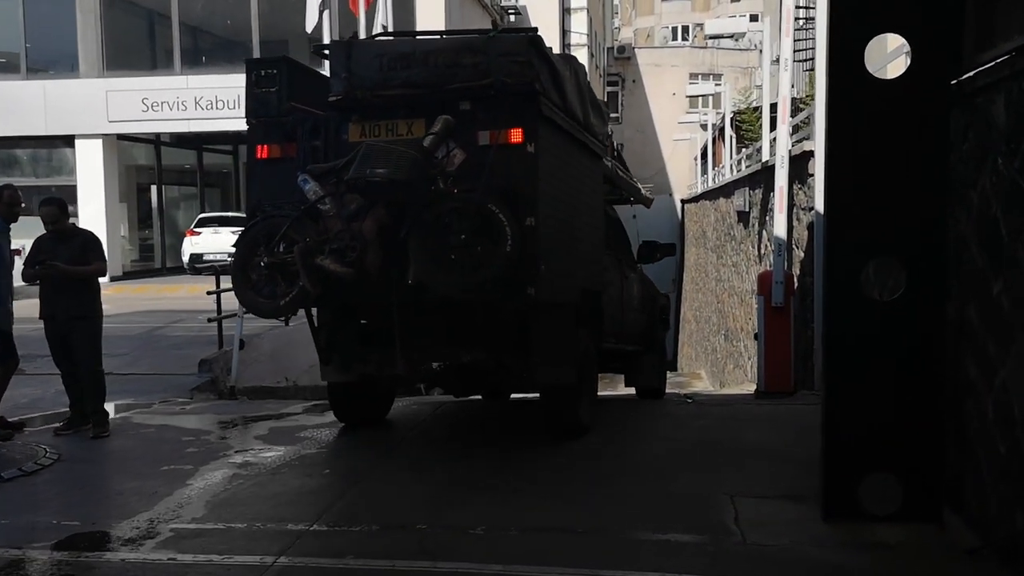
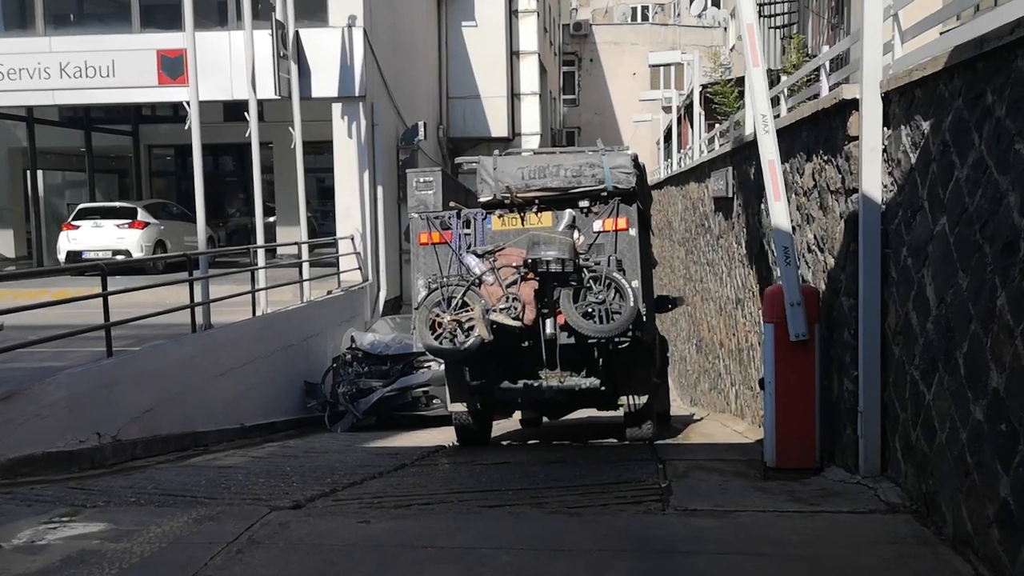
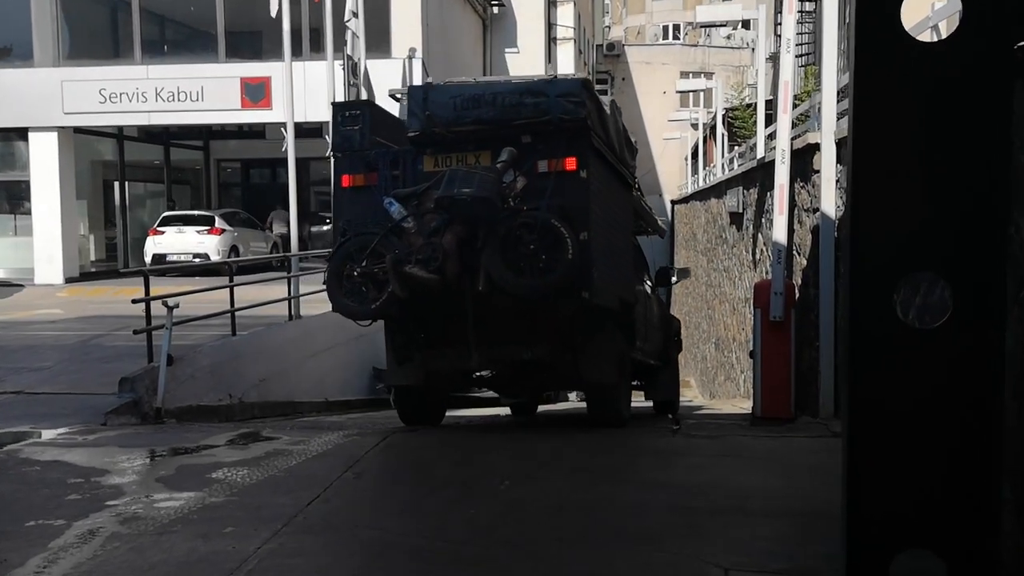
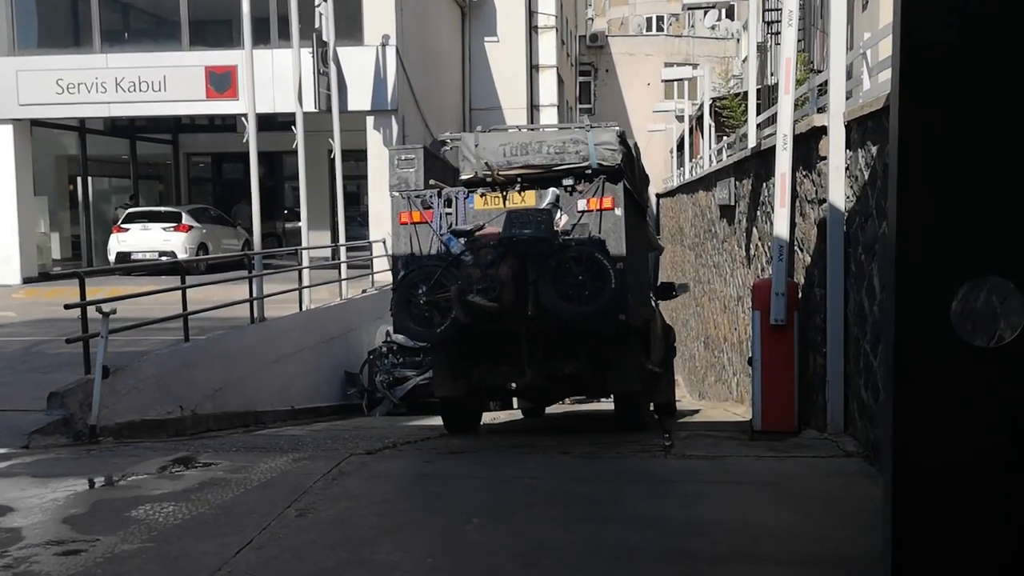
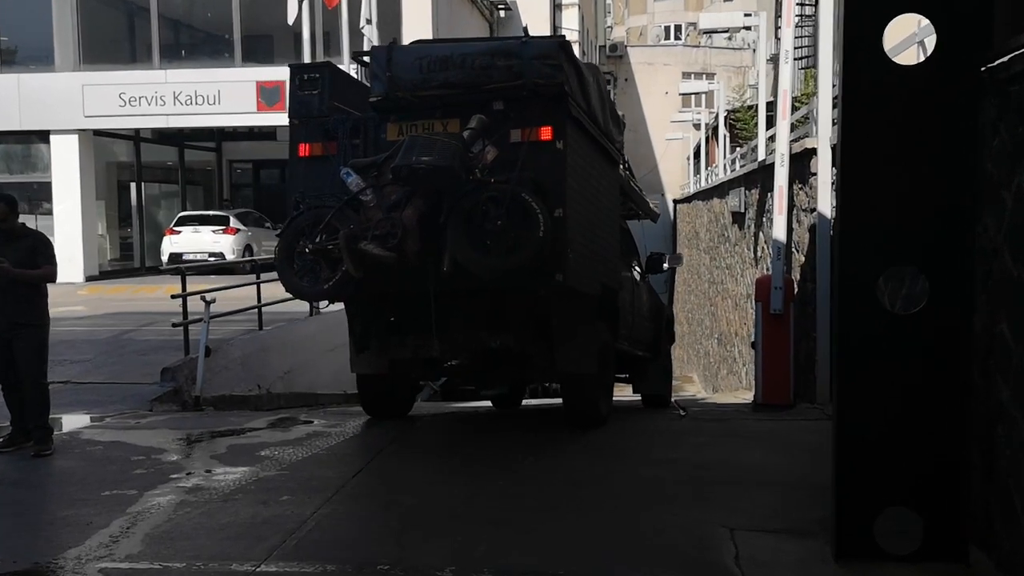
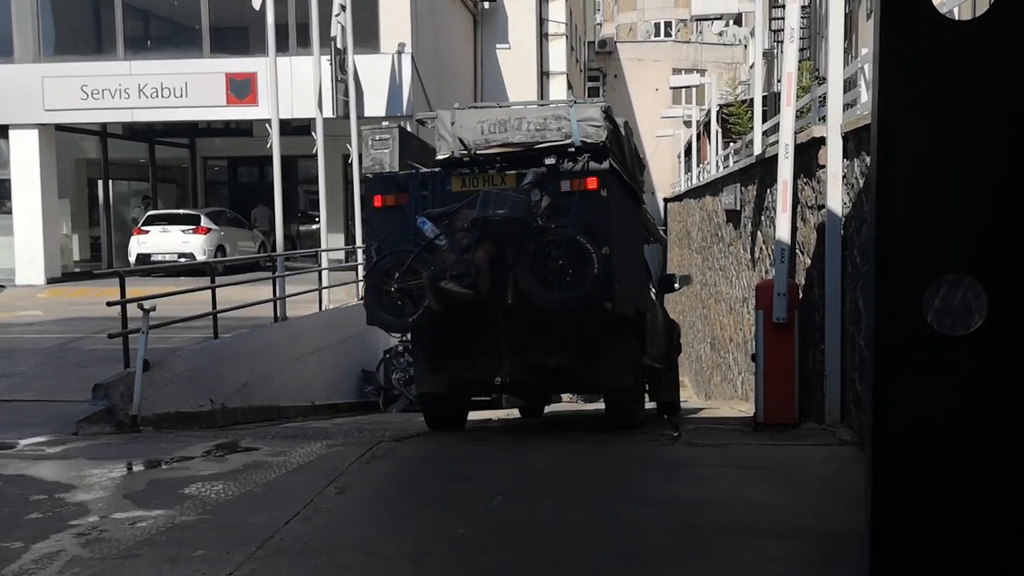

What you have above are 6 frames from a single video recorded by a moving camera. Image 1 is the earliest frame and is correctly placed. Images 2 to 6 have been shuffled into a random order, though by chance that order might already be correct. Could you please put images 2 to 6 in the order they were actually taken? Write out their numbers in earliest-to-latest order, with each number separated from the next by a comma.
5, 3, 6, 4, 2
